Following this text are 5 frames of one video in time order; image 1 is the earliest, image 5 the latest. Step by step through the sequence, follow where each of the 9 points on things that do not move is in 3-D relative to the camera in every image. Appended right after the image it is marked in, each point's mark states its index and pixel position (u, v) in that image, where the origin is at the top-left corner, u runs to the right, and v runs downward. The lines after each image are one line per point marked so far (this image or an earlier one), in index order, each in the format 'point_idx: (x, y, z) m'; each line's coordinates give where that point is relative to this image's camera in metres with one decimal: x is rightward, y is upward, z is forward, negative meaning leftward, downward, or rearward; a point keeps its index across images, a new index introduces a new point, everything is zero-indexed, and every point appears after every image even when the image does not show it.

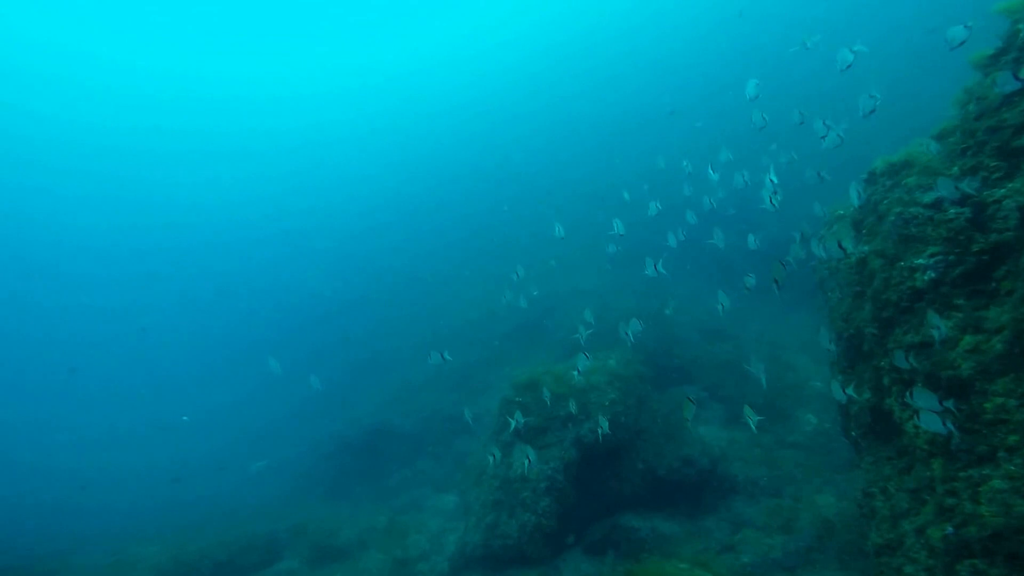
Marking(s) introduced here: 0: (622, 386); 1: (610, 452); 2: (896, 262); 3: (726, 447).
0: (+1.9, -1.8, +11.7) m
1: (+1.6, -2.8, +10.6) m
2: (+6.8, +0.5, +11.1) m
3: (+3.7, -3.0, +11.9) m
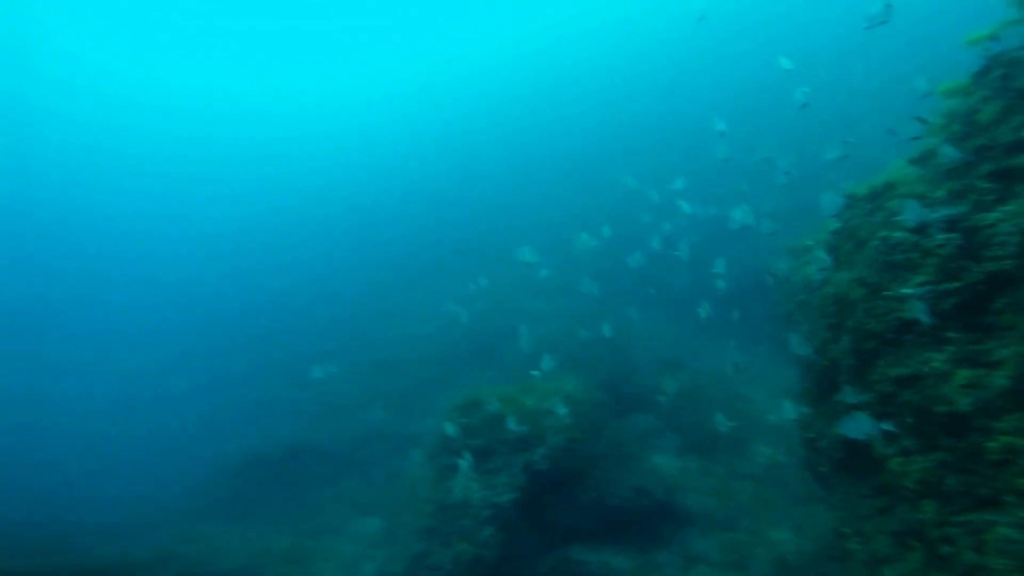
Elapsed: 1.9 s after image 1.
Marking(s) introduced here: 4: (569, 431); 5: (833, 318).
0: (+1.2, -2.2, +11.3) m
1: (+0.8, -3.2, +10.2) m
2: (+6.0, 0.0, +10.2) m
3: (+3.0, -3.4, +11.3) m
4: (+1.0, -2.4, +10.7) m
5: (+5.8, -0.5, +11.4) m
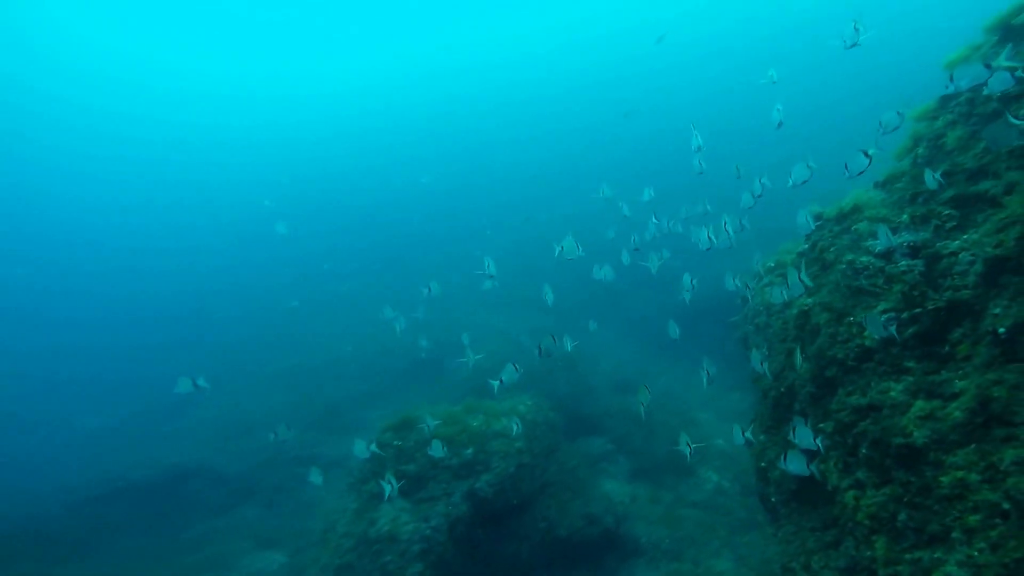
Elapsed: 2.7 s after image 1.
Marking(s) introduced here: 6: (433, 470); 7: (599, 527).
0: (+0.3, -2.6, +11.0) m
1: (-0.1, -3.5, +9.9) m
2: (+5.2, -0.4, +10.0) m
3: (+2.1, -3.8, +11.0) m
4: (+0.1, -2.8, +10.4) m
5: (+4.9, -1.0, +11.2) m
6: (-1.2, -3.0, +10.2) m
7: (+1.4, -3.9, +10.3) m
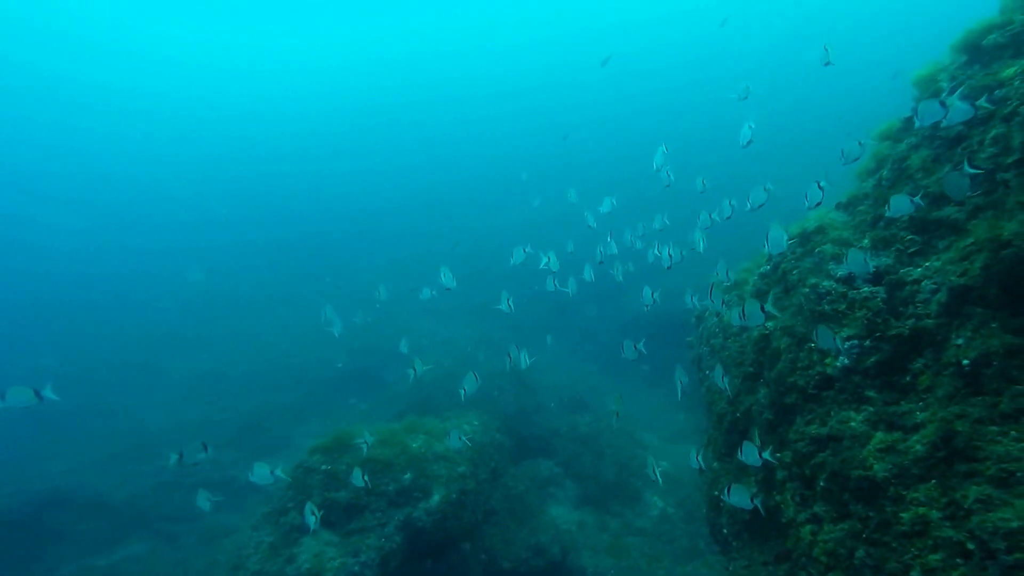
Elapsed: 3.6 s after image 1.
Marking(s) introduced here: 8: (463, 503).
0: (-0.6, -3.0, +10.8) m
1: (-1.0, -3.9, +9.8) m
2: (+4.3, -0.8, +9.6) m
3: (+1.2, -4.2, +10.8) m
4: (-0.8, -3.2, +10.2) m
5: (+4.1, -1.4, +10.8) m
6: (-2.1, -3.4, +10.0) m
7: (+0.5, -4.3, +10.0) m
8: (-0.7, -3.5, +10.1) m
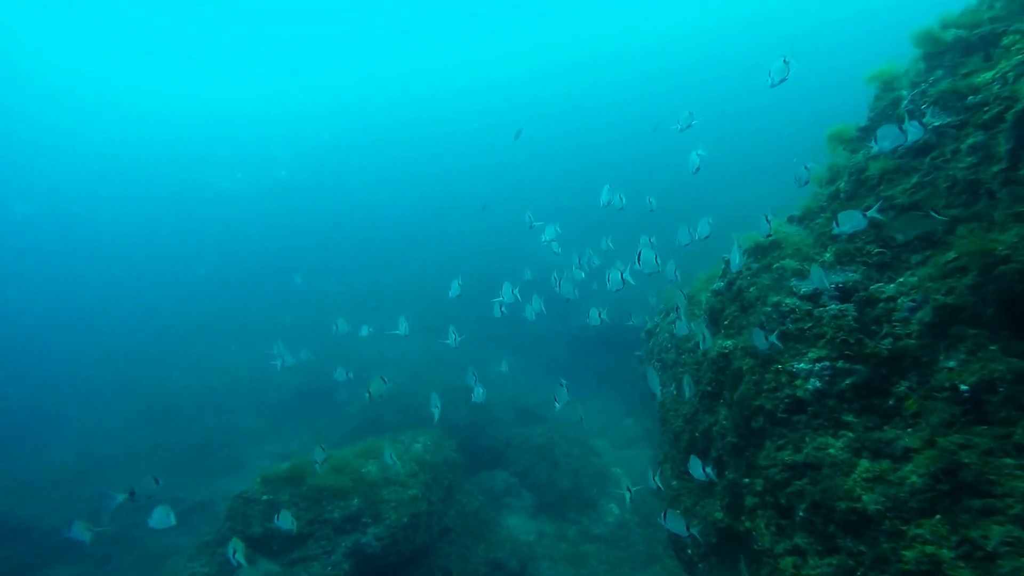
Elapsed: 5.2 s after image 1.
0: (-1.0, -3.1, +9.7) m
1: (-1.4, -4.0, +8.7) m
2: (+4.0, -1.0, +8.8) m
3: (+0.7, -4.3, +9.7) m
4: (-1.2, -3.2, +9.2) m
5: (+3.7, -1.6, +9.9) m
6: (-2.5, -3.4, +8.9) m
7: (+0.1, -4.4, +9.0) m
8: (-1.1, -3.6, +9.0) m
